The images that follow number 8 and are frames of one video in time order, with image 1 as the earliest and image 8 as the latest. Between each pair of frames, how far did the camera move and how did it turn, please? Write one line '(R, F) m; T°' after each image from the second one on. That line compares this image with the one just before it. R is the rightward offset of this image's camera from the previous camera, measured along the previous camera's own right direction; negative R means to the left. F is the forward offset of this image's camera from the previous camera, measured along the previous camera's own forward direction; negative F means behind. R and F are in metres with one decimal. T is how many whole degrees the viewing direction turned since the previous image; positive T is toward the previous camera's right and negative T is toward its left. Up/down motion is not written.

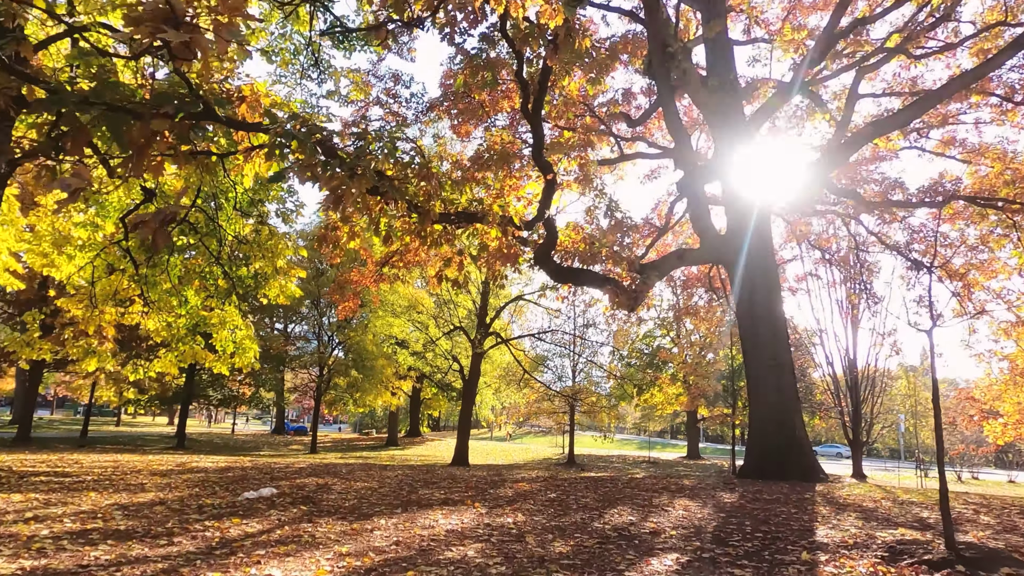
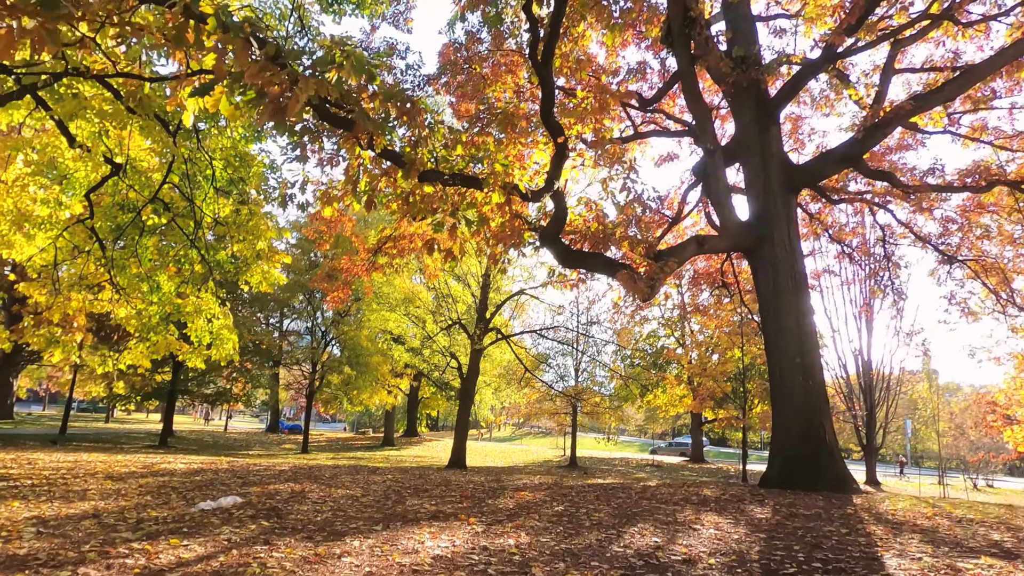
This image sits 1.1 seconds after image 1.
(0.0, +0.9) m; 0°
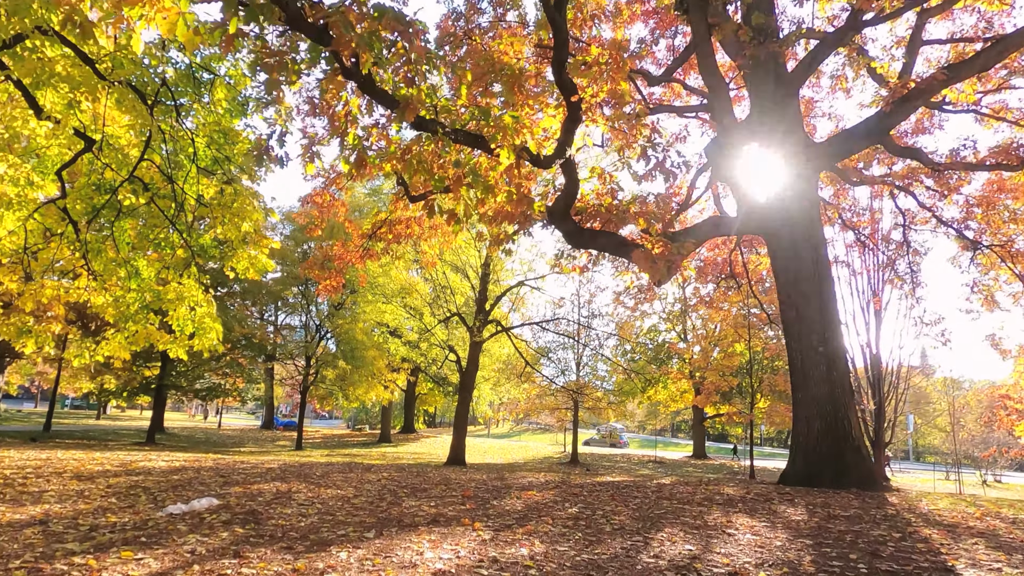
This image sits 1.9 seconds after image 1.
(-0.1, +0.6) m; 0°
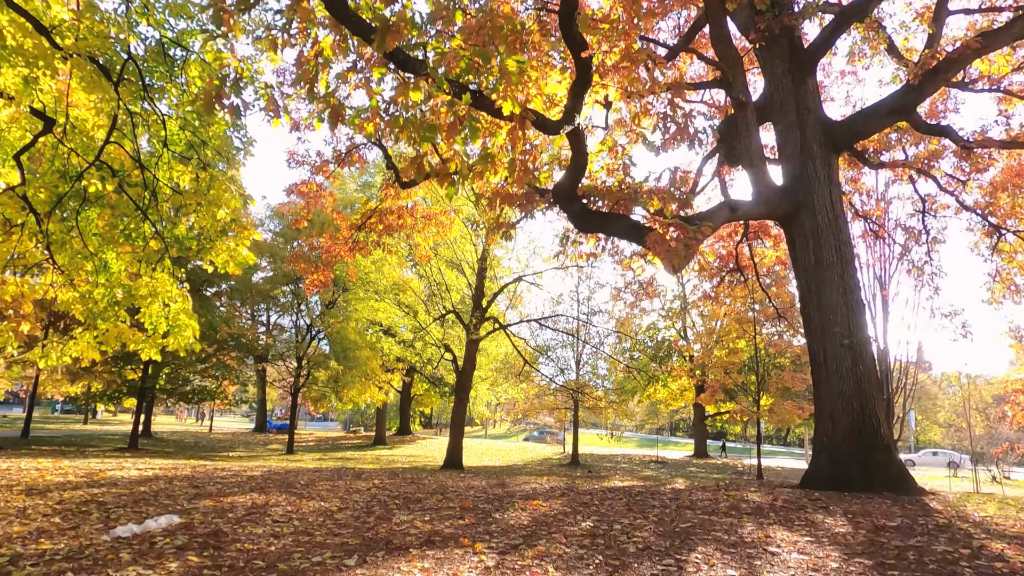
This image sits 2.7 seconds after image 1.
(-0.1, +0.7) m; 0°
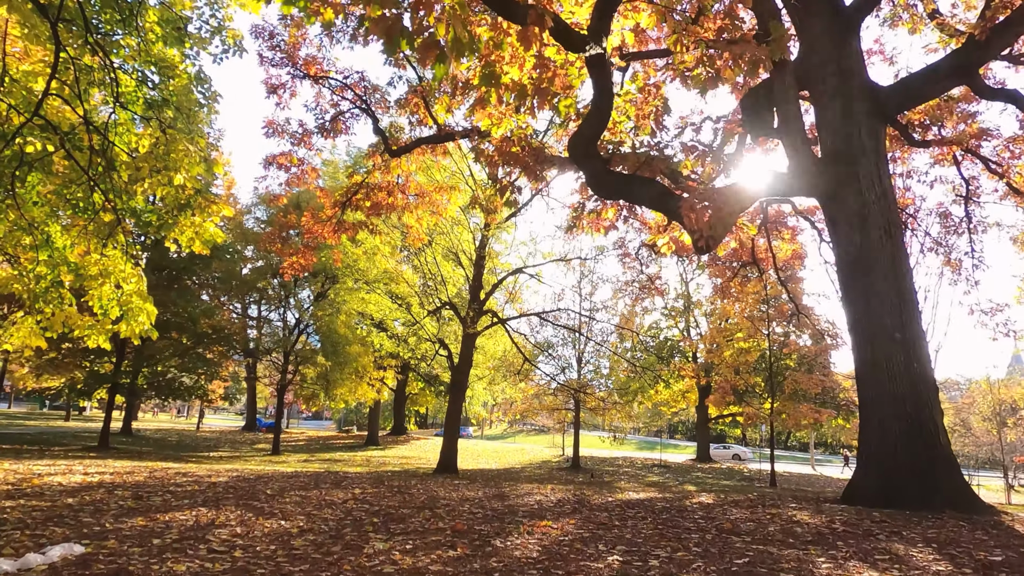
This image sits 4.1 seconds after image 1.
(-0.1, +1.1) m; 0°
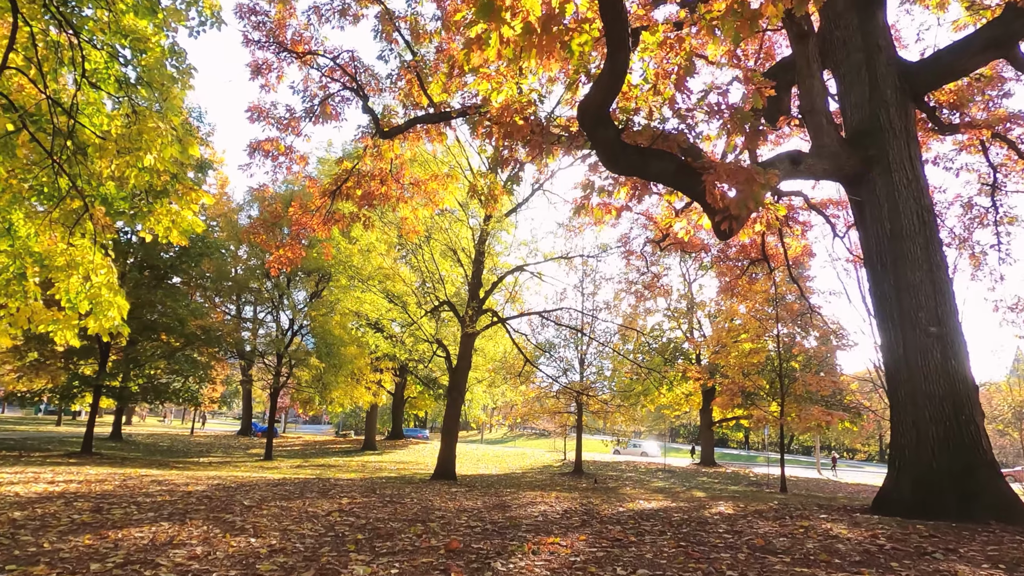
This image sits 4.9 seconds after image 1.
(0.0, +0.6) m; 0°
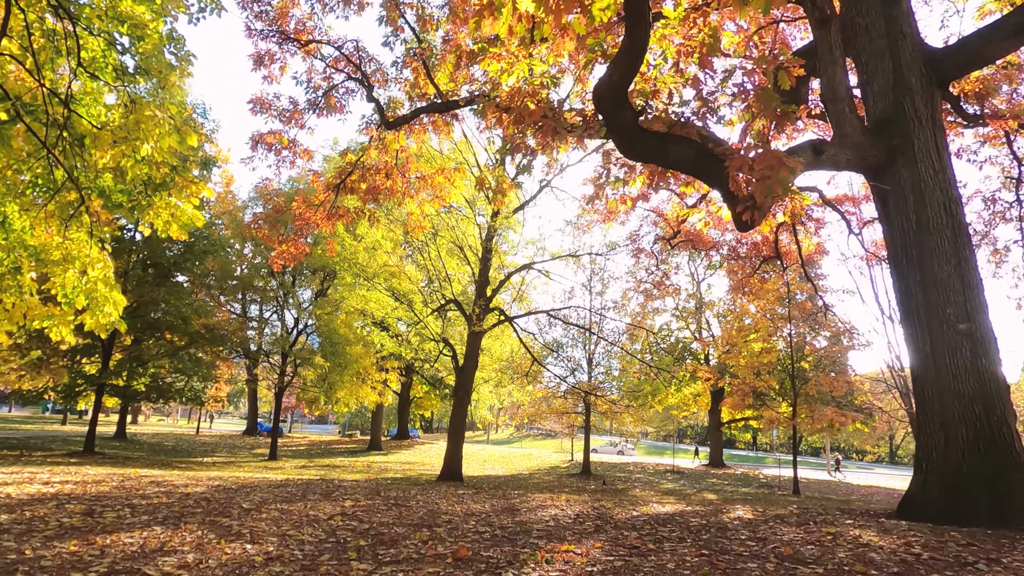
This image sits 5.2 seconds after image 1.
(0.0, +0.3) m; -1°
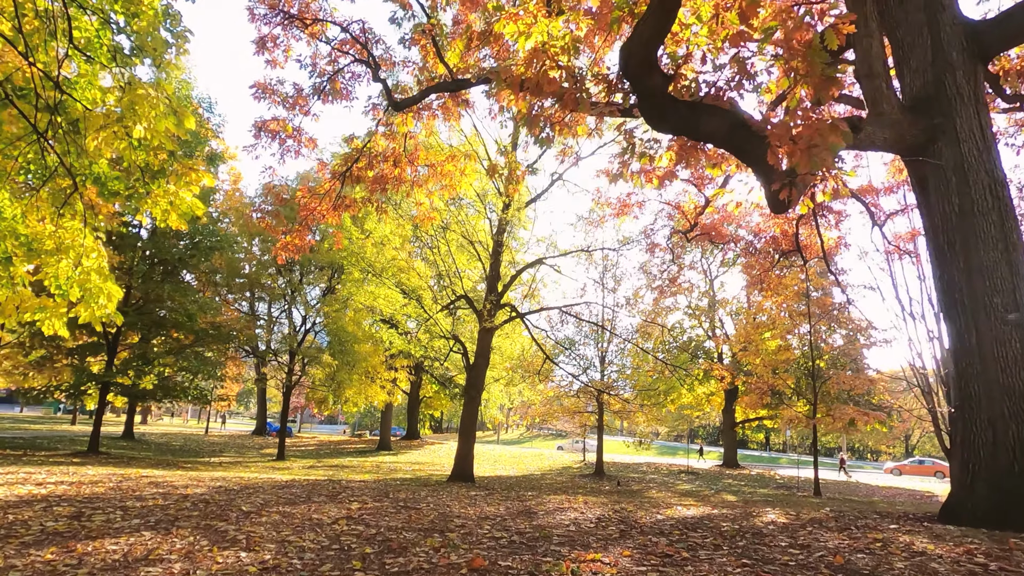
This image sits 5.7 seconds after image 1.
(-0.1, +0.4) m; -1°
